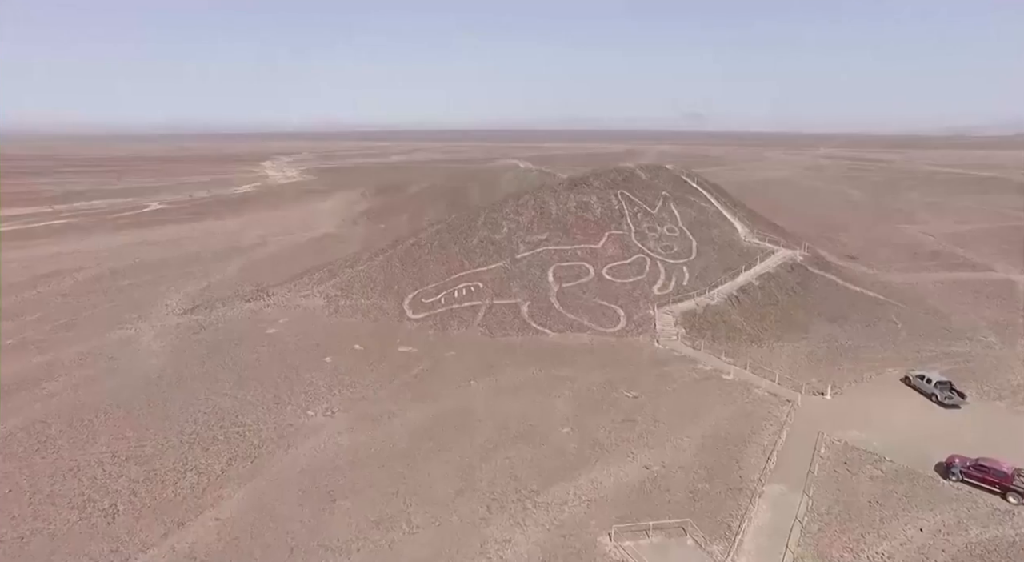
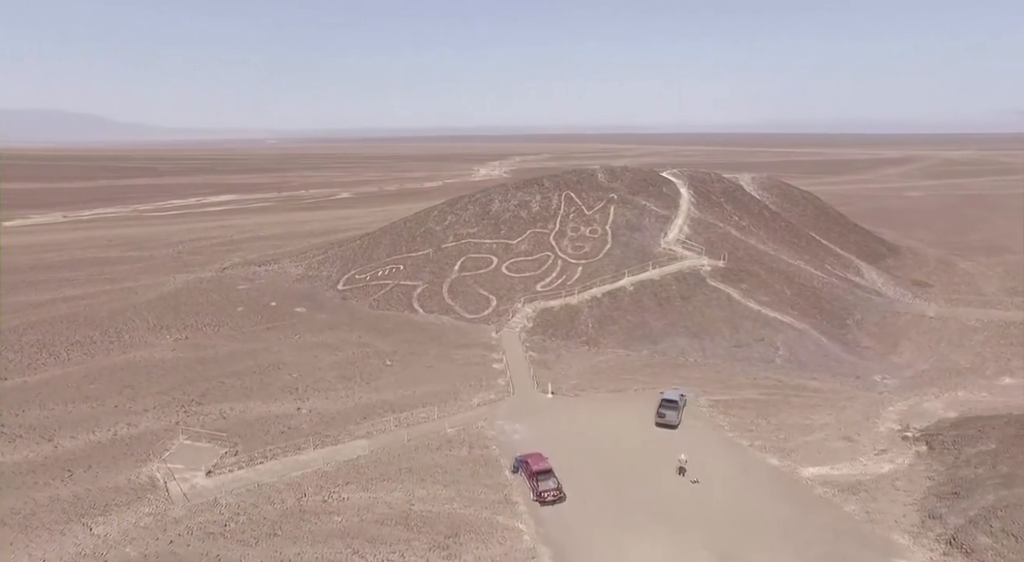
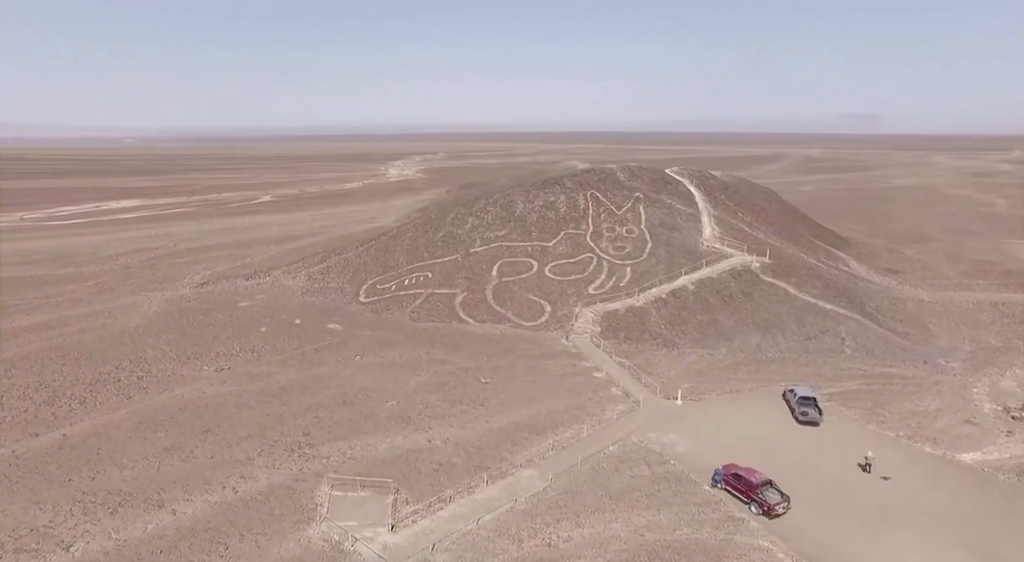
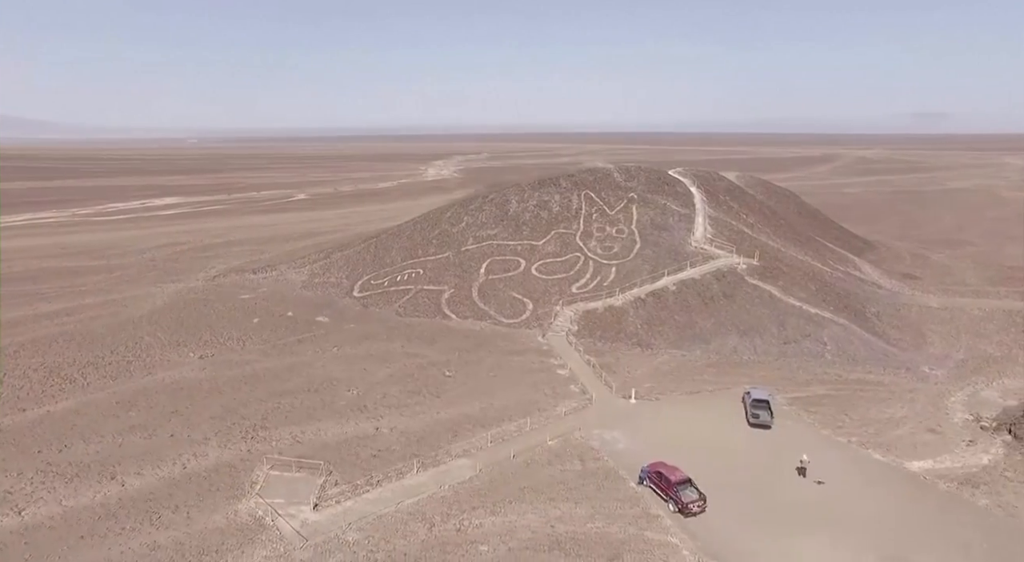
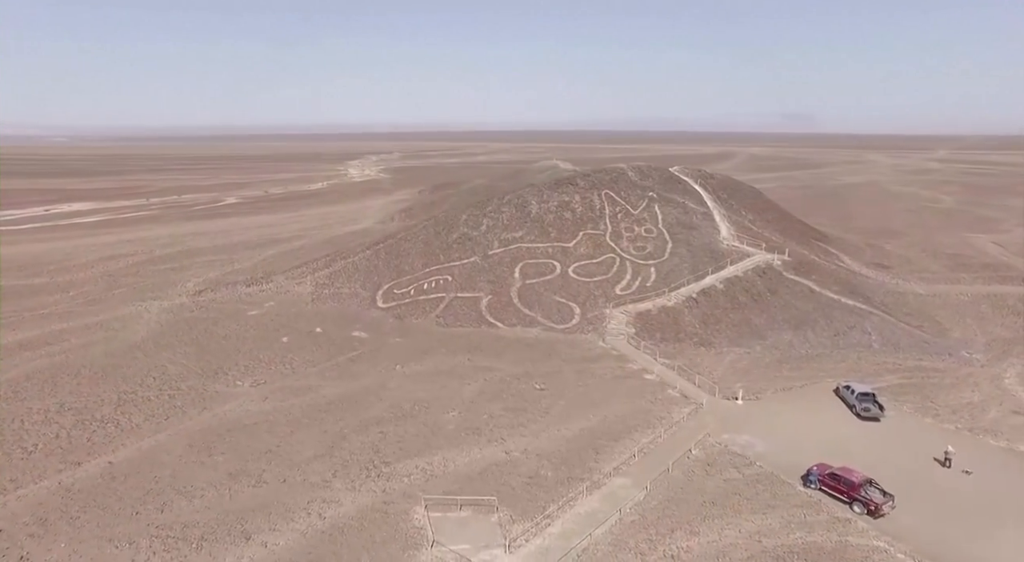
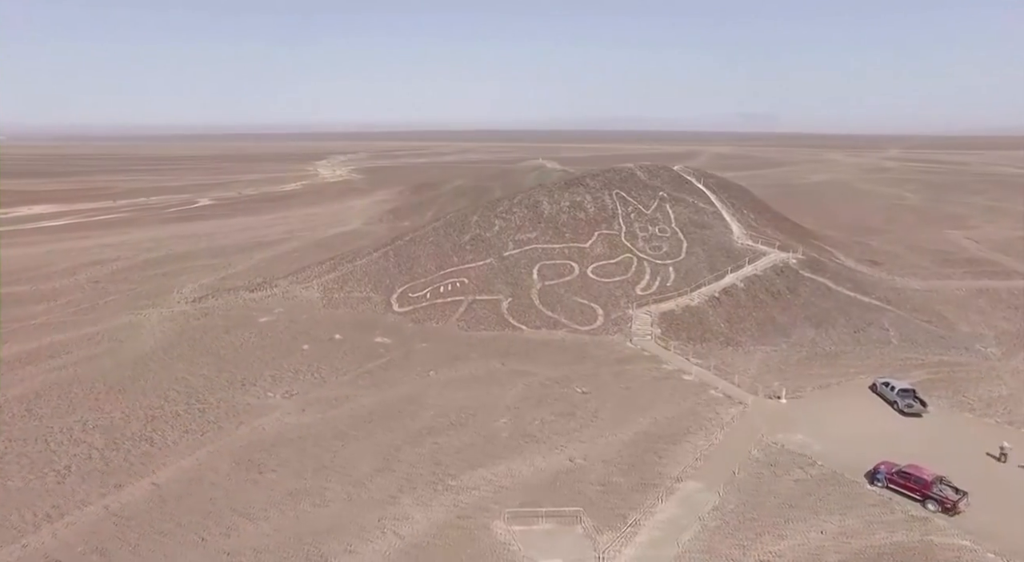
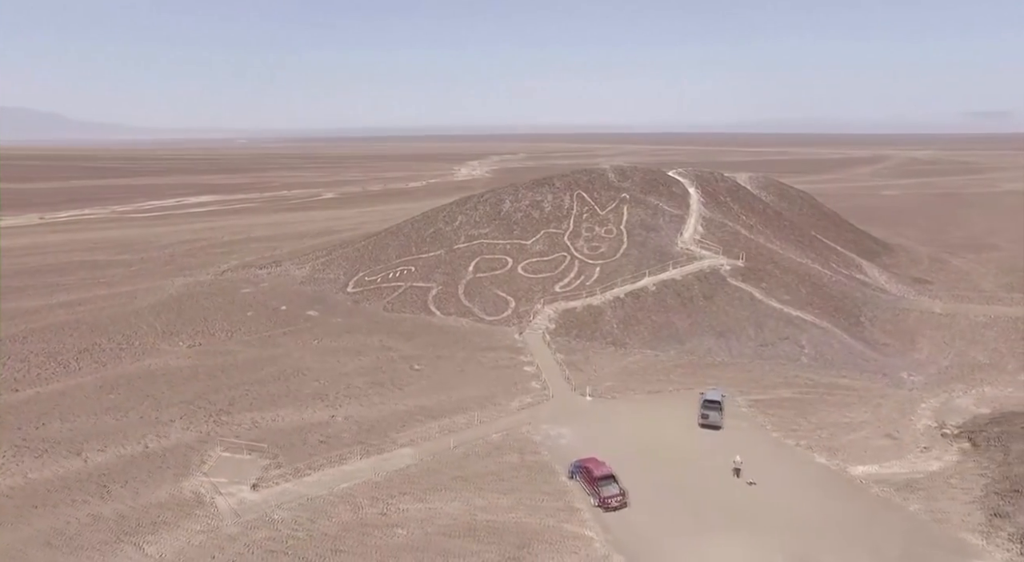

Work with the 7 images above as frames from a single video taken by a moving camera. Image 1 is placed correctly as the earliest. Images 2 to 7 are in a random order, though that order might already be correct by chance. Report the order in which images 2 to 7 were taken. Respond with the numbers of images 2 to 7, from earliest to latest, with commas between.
6, 5, 3, 4, 7, 2
